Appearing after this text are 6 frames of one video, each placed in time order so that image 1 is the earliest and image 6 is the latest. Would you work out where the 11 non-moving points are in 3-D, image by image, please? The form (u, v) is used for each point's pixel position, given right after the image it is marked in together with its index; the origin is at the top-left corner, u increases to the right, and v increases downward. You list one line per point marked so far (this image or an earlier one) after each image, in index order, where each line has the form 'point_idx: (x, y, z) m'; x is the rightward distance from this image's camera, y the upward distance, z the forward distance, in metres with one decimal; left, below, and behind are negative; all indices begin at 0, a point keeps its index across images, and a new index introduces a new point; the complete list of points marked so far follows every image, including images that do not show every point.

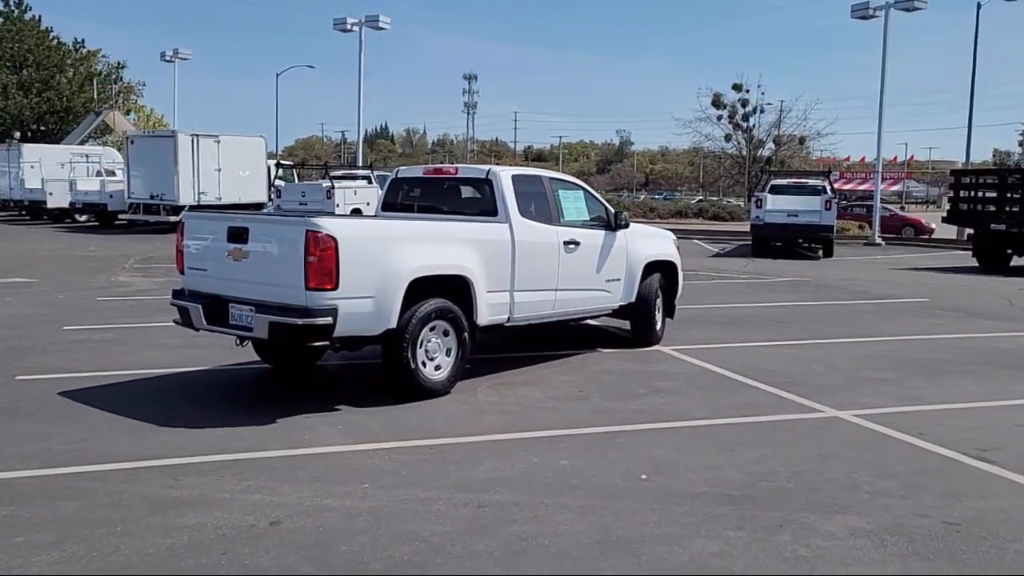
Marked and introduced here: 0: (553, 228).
0: (+0.4, +0.6, +9.8) m
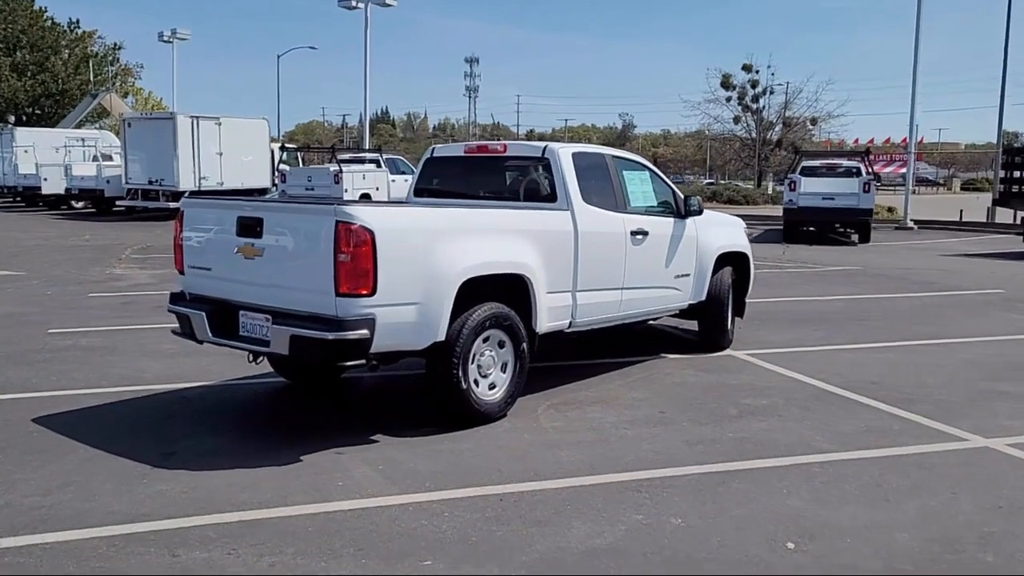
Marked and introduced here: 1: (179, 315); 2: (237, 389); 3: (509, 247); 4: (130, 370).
0: (+1.0, +0.6, +8.3) m
1: (-2.5, -0.2, +7.0) m
2: (-2.3, -0.9, +7.9) m
3: (0.0, +0.3, +7.1) m
4: (-3.6, -0.8, +8.7) m
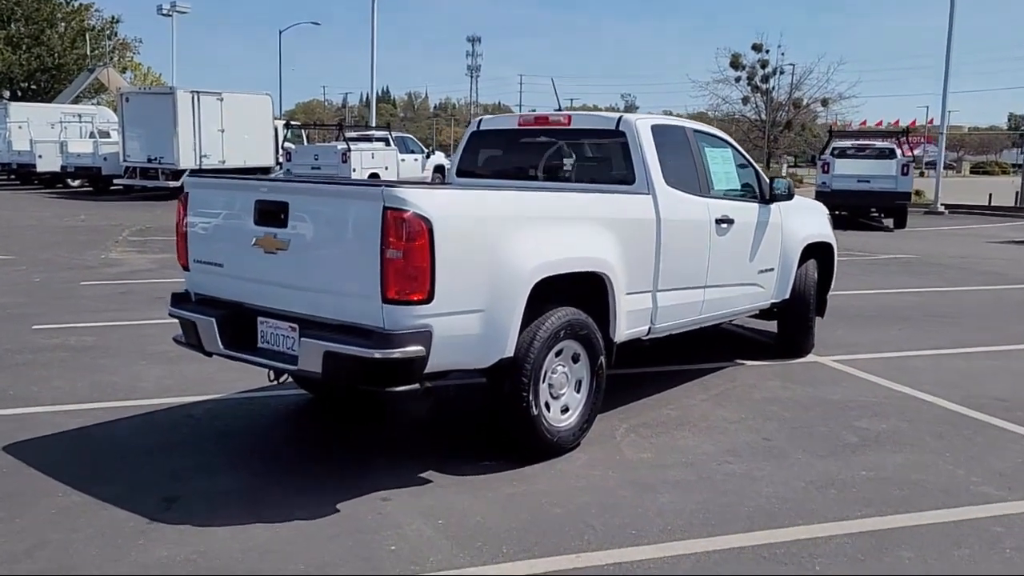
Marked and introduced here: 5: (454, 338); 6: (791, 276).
0: (+1.4, +0.6, +7.0) m
1: (-2.0, -0.2, +5.7) m
2: (-1.8, -0.8, +6.6) m
3: (+0.5, +0.3, +5.8) m
4: (-3.1, -0.7, +7.5) m
5: (-0.3, -0.3, +5.0) m
6: (+2.4, +0.1, +8.2) m
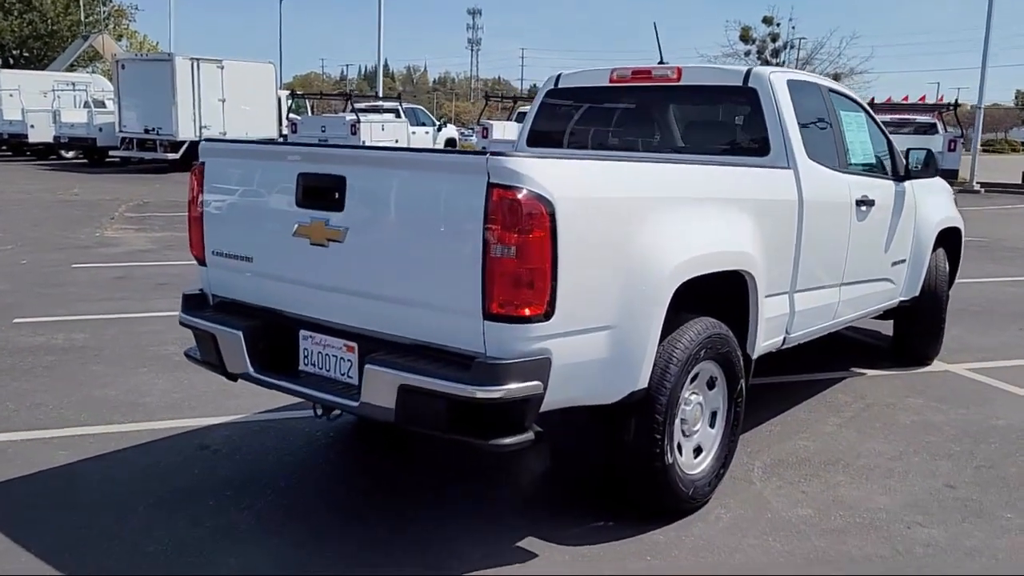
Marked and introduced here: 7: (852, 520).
0: (+2.0, +0.7, +5.6) m
1: (-1.4, -0.2, +4.3) m
2: (-1.3, -0.8, +5.2) m
3: (+1.0, +0.3, +4.4) m
4: (-2.5, -0.7, +6.1) m
5: (+0.2, -0.3, +3.6) m
6: (+3.0, +0.1, +6.8) m
7: (+1.5, -1.1, +4.3) m
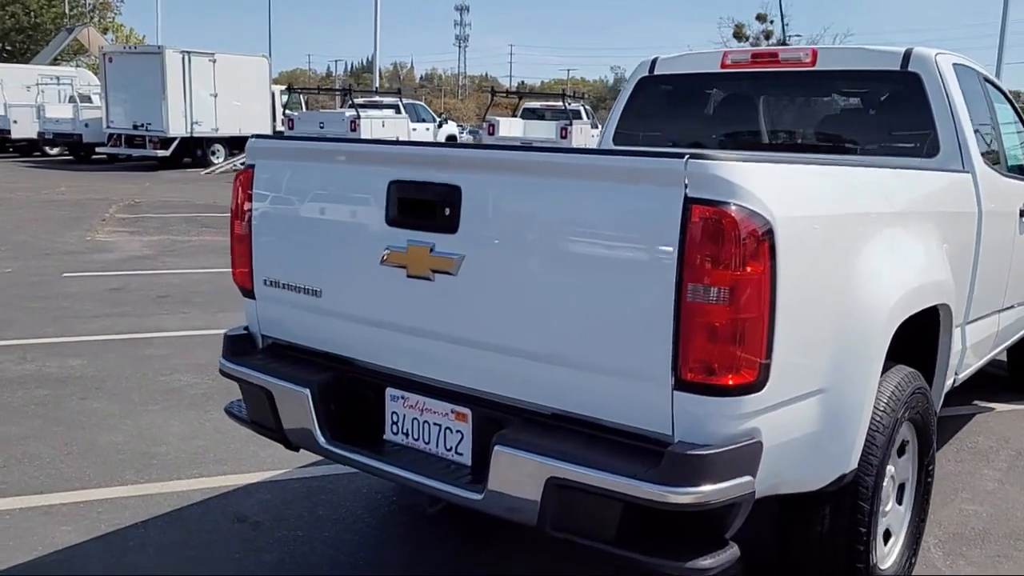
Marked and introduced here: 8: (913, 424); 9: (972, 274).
0: (+2.5, +0.5, +4.6) m
1: (-0.9, -0.3, +3.3) m
2: (-0.8, -1.0, +4.2) m
3: (+1.5, +0.1, +3.4) m
4: (-2.1, -0.8, +5.1) m
5: (+0.8, -0.4, +2.6) m
6: (+3.4, 0.0, +5.9) m
7: (+2.0, -1.2, +3.3) m
8: (+1.4, -0.5, +3.4) m
9: (+2.0, +0.1, +4.1) m
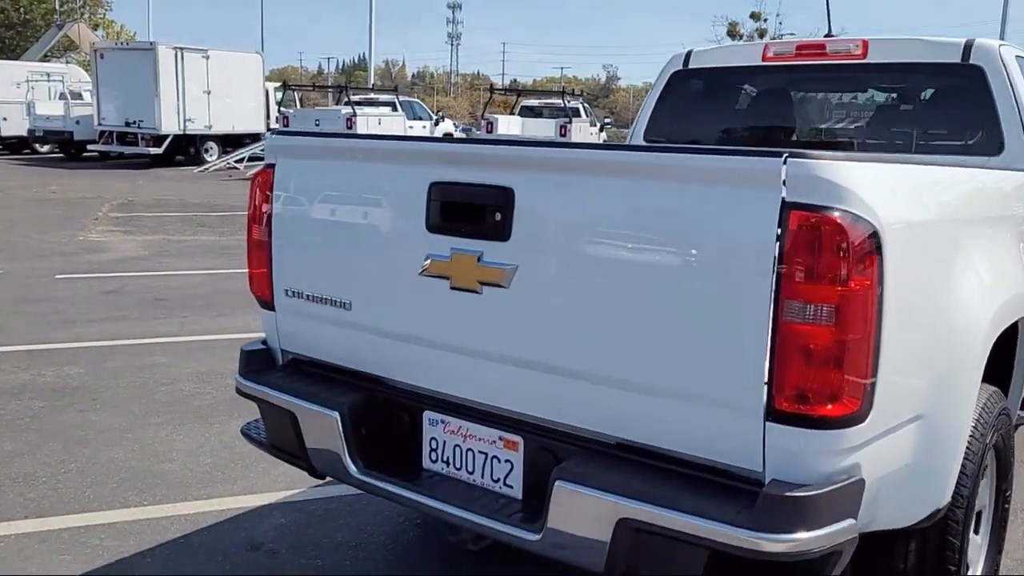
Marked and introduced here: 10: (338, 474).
0: (+2.6, +0.5, +4.4) m
1: (-0.8, -0.4, +3.0) m
2: (-0.6, -1.0, +3.9) m
3: (+1.7, +0.1, +3.1) m
4: (-1.9, -0.8, +4.8) m
5: (+0.9, -0.5, +2.3) m
6: (+3.6, 0.0, +5.6) m
7: (+2.2, -1.2, +3.0) m
8: (+1.6, -0.5, +3.1) m
9: (+2.1, 0.0, +3.8) m
10: (-0.5, -0.6, +2.9) m
